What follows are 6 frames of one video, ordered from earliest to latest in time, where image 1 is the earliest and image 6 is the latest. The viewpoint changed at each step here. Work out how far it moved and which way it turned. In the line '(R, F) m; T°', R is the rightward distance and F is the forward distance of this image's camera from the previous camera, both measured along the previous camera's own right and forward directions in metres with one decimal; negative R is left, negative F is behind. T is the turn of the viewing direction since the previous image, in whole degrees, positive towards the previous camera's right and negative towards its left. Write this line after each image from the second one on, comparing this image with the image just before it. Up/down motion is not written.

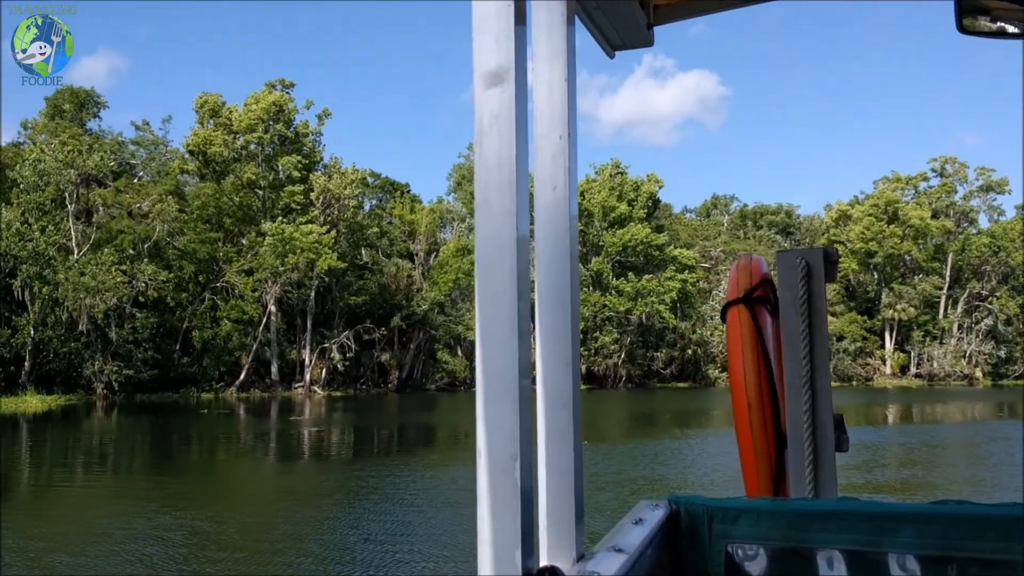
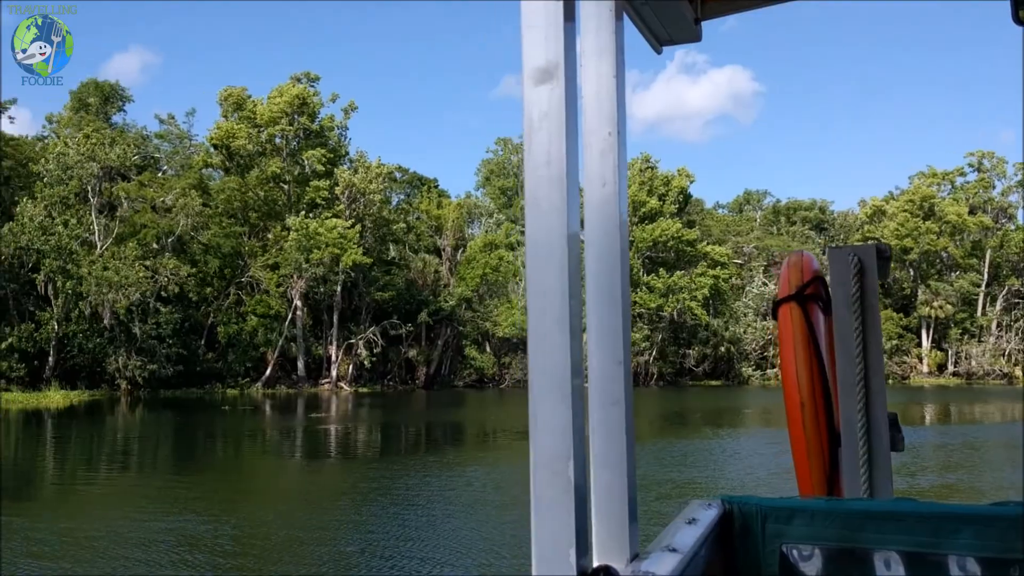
(+0.1, +0.8) m; -2°
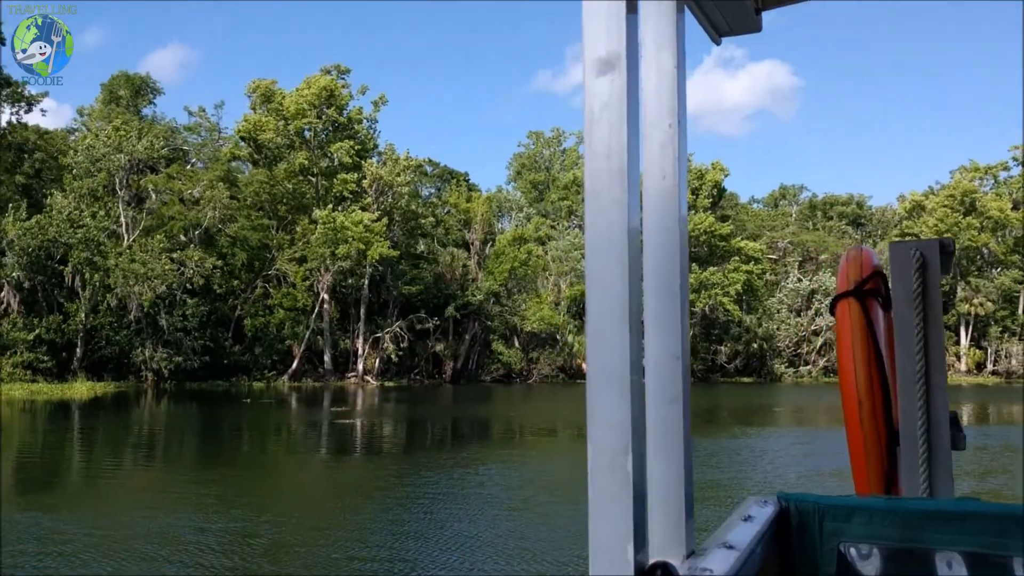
(+0.2, +0.4) m; -2°
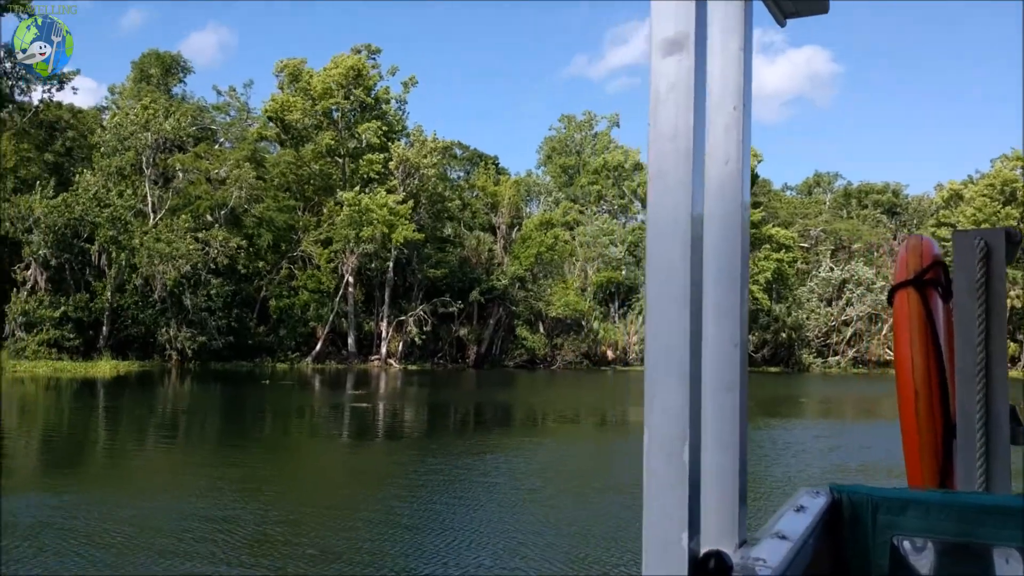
(+0.2, +0.3) m; -2°
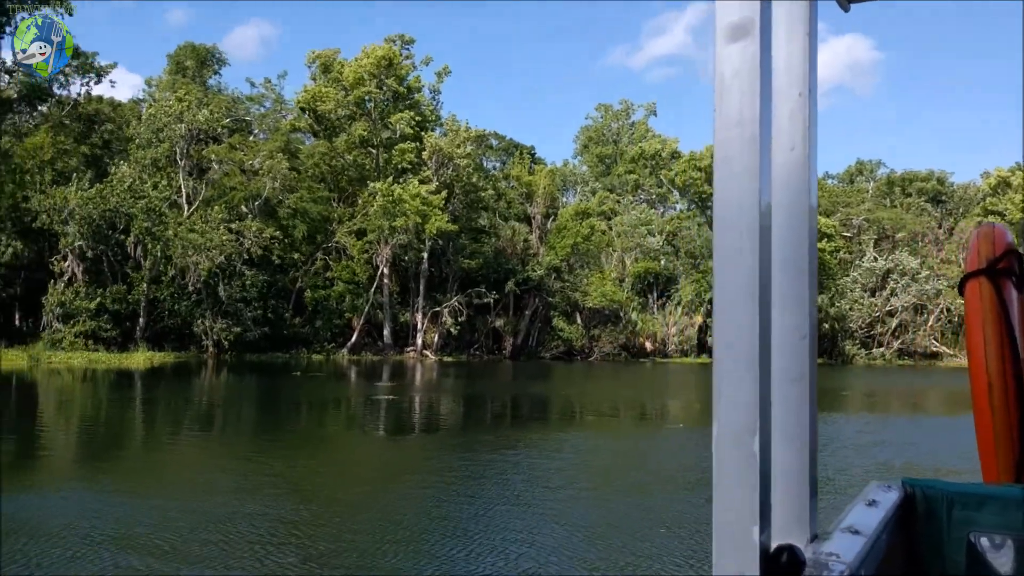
(0.0, +0.5) m; -2°
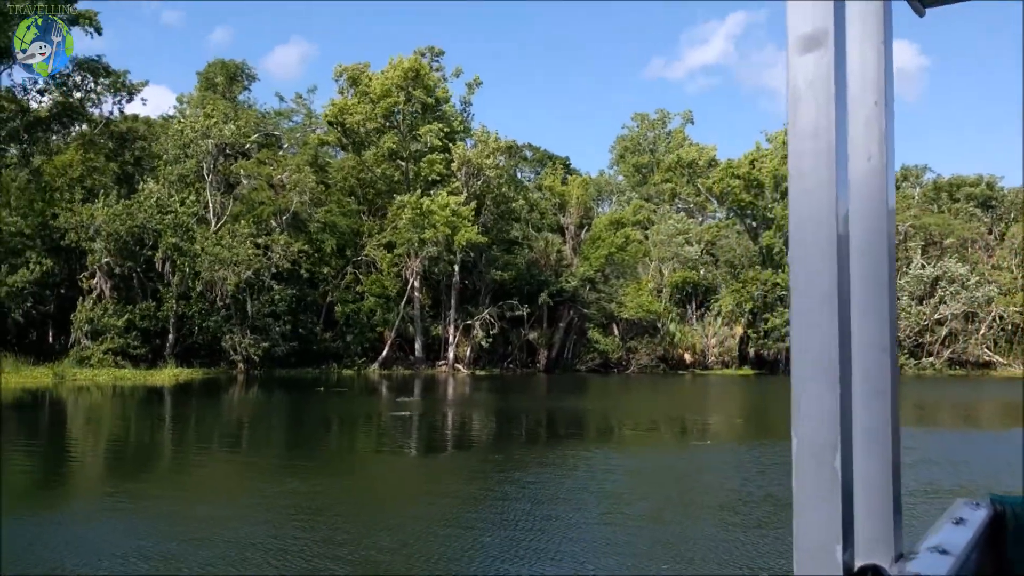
(+0.4, +0.7) m; -3°
